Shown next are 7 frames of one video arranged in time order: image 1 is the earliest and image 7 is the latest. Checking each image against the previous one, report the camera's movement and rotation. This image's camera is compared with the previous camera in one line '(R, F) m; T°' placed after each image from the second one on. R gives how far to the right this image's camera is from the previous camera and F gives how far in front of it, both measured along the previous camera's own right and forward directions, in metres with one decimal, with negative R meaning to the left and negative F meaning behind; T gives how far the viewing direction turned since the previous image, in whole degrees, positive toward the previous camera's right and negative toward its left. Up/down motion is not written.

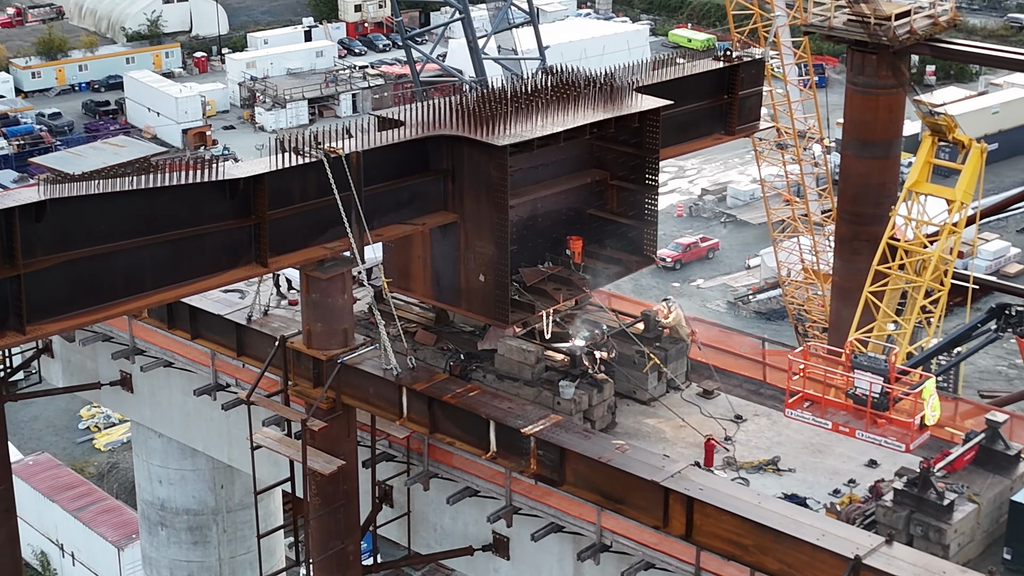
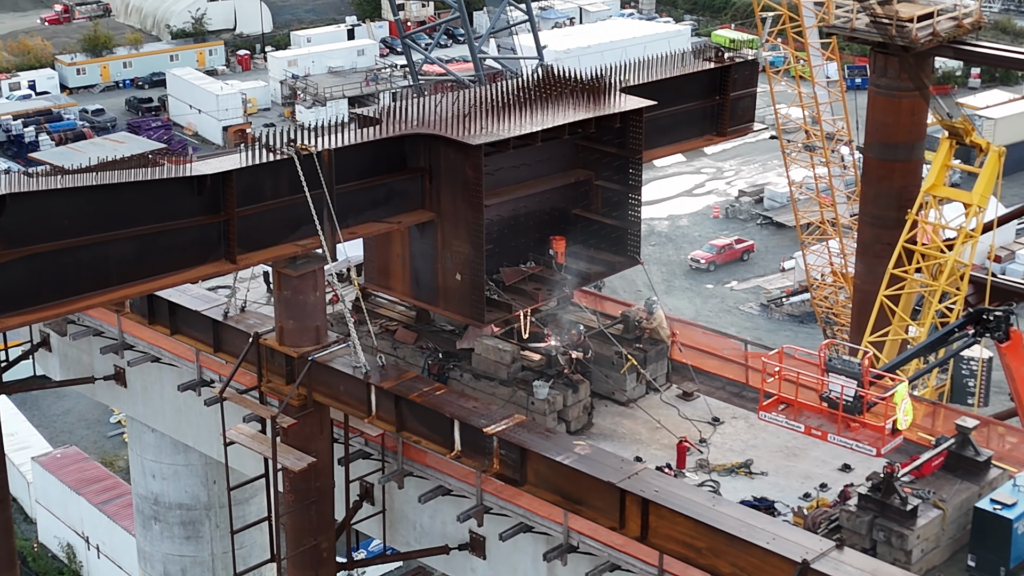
(+0.7, 0.0) m; -1°
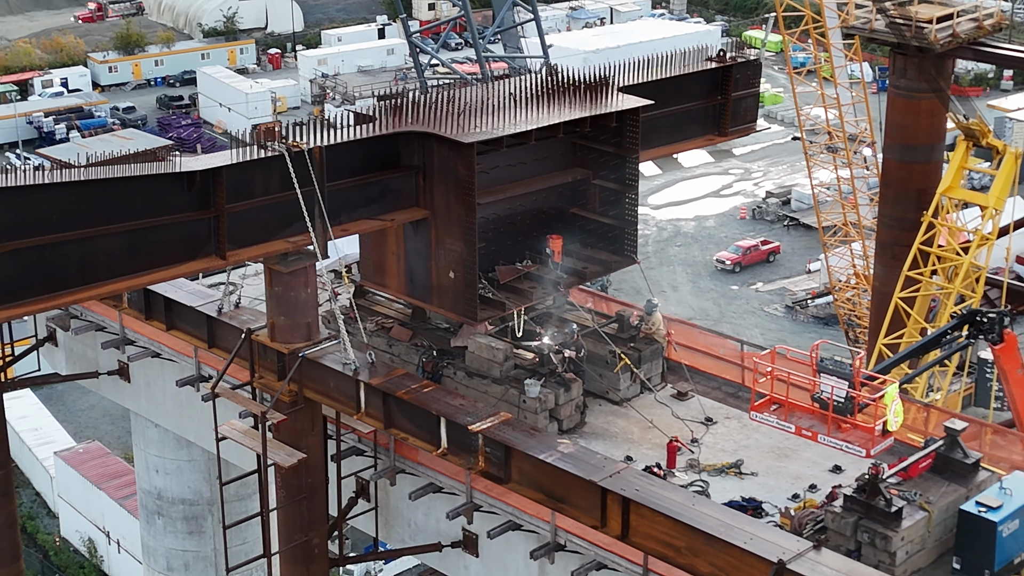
(+0.4, 0.0) m; -1°
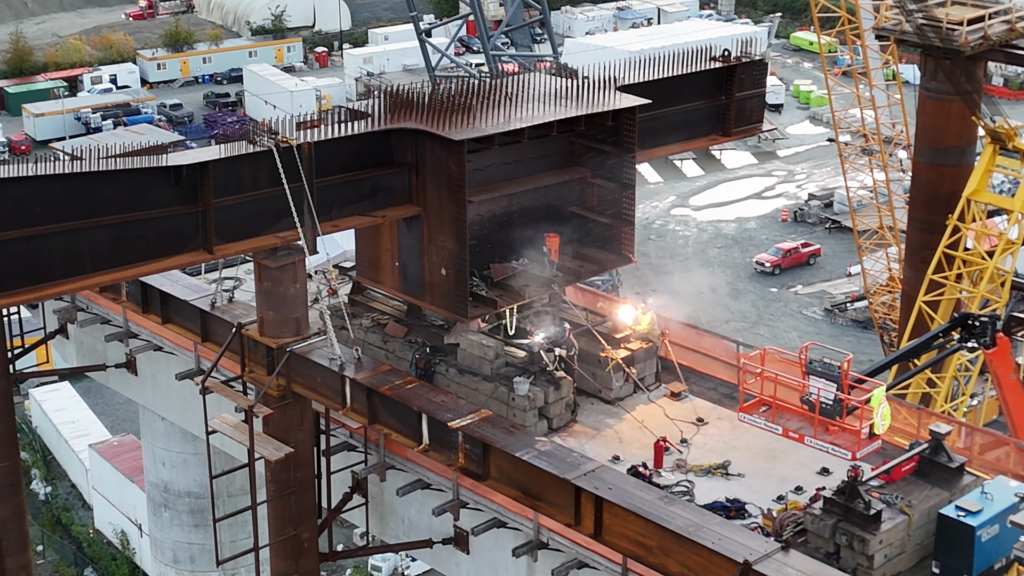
(+0.6, 0.0) m; -1°
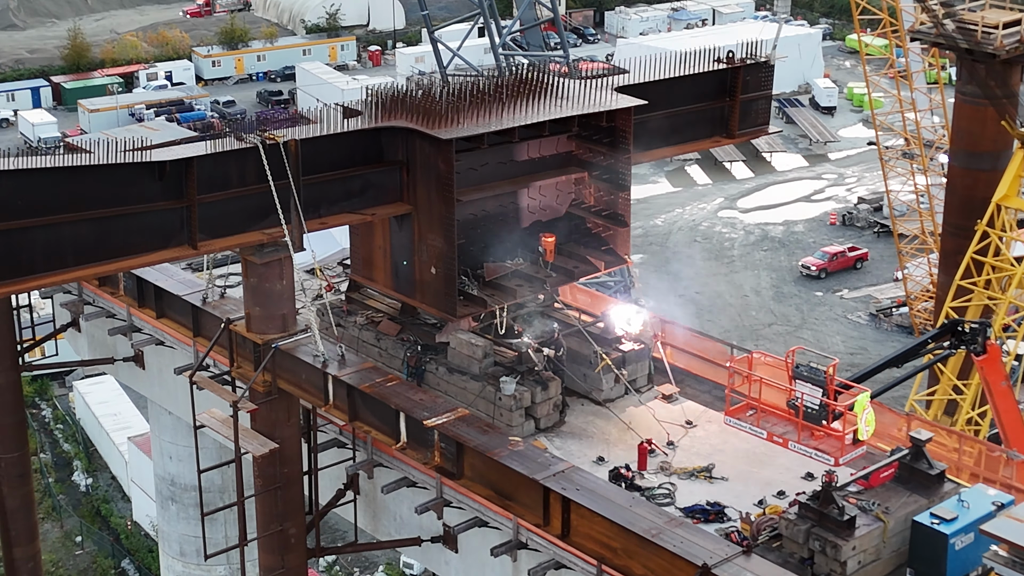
(+0.7, 0.0) m; -1°
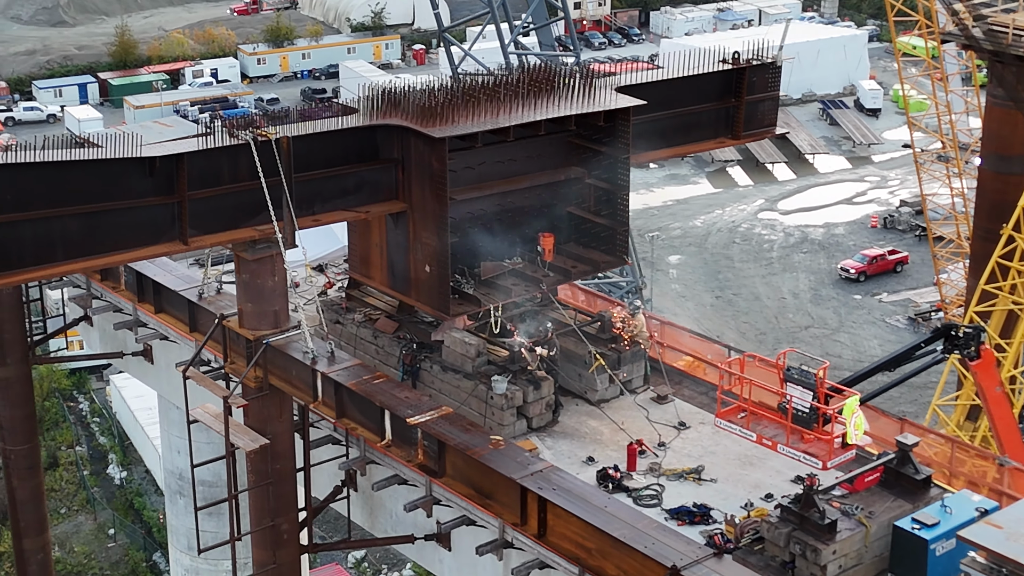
(+0.6, 0.0) m; -1°
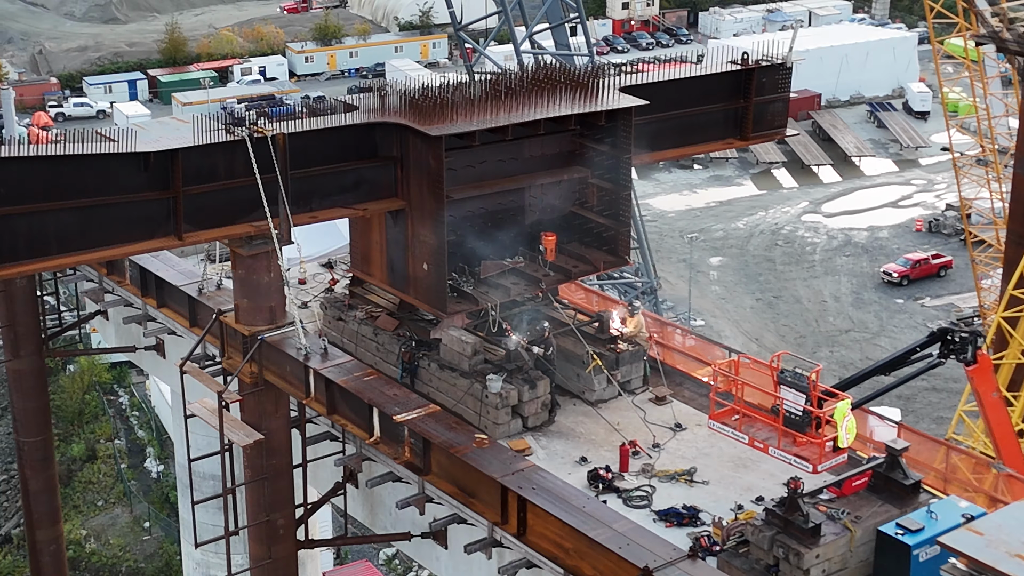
(+0.5, 0.0) m; -1°
